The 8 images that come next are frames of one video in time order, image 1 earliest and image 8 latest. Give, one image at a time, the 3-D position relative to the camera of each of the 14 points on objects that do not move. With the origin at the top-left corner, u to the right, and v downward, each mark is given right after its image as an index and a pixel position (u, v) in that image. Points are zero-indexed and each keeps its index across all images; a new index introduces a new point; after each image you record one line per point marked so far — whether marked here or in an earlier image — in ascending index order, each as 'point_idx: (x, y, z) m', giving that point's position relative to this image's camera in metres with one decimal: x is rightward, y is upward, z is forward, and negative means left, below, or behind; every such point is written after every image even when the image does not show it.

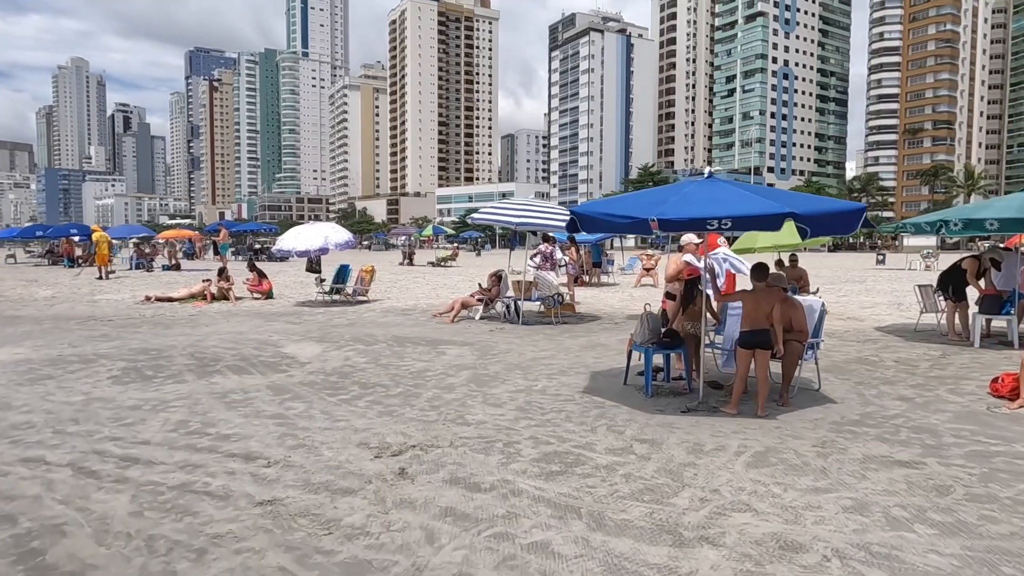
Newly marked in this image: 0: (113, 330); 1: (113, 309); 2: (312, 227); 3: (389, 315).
0: (-6.5, -0.7, +10.9) m
1: (-8.5, -0.5, +13.9) m
2: (-4.2, +1.3, +13.7) m
3: (-2.4, -0.5, +12.8) m
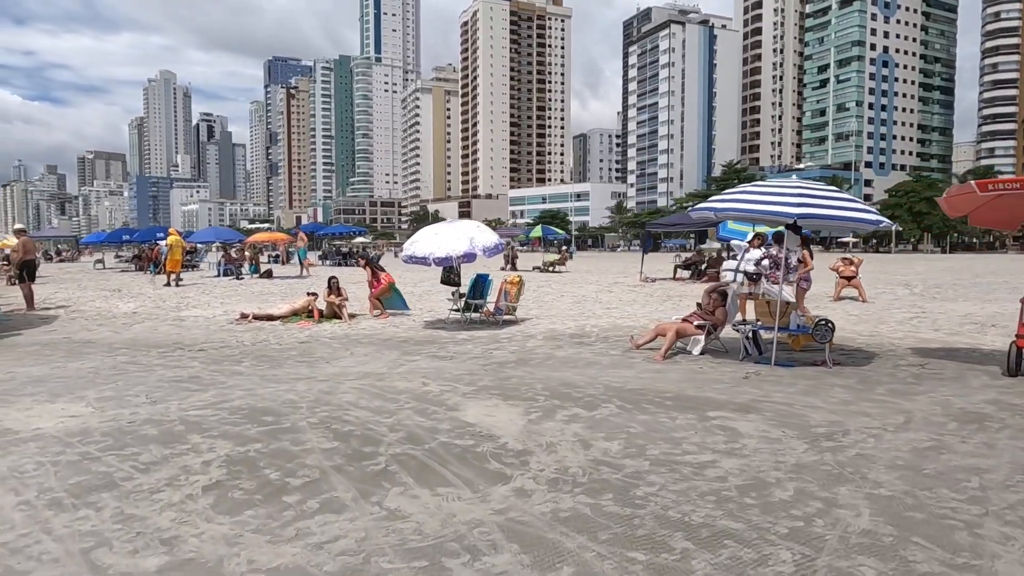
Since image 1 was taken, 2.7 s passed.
0: (-3.6, -1.0, +7.9) m
1: (-5.3, -0.7, +11.1) m
2: (-1.0, +1.0, +10.4) m
3: (+0.7, -0.8, +9.3) m
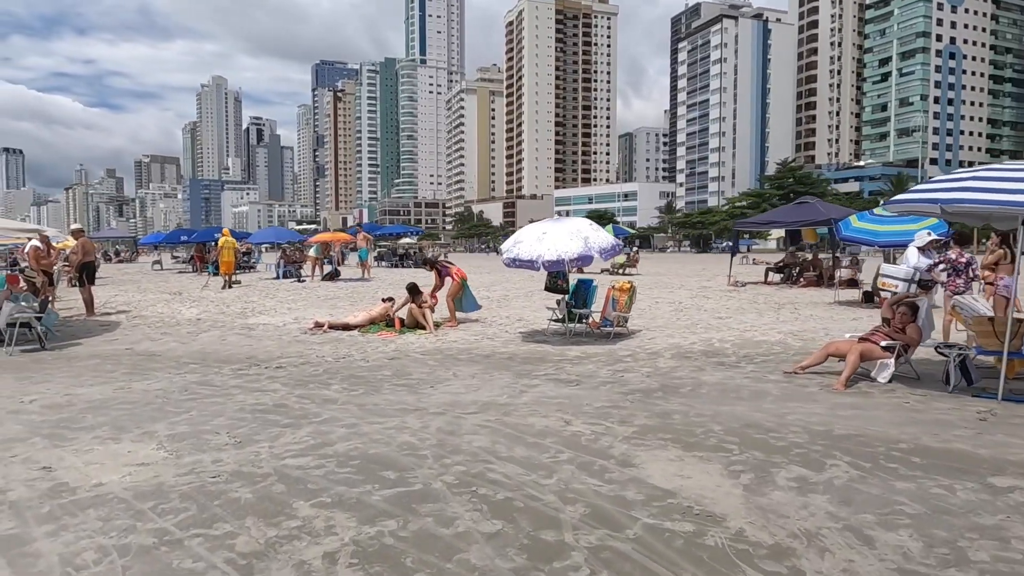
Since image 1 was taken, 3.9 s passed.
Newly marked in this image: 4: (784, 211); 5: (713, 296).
0: (-2.1, -1.1, +6.6) m
1: (-3.6, -0.8, +9.9) m
2: (+0.6, +0.9, +9.0) m
3: (+2.2, -0.9, +7.8) m
4: (+7.8, +2.2, +19.1) m
5: (+4.9, -0.2, +16.0) m
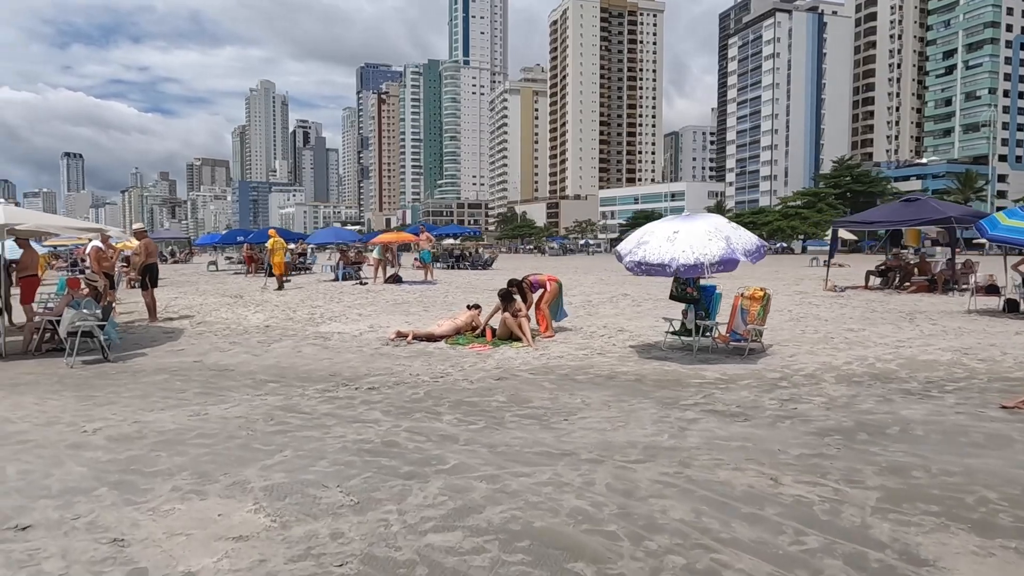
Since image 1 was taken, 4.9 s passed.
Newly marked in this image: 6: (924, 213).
0: (-0.9, -1.2, +5.4) m
1: (-2.2, -0.9, +8.8) m
2: (+2.1, +0.8, +7.6) m
3: (+3.6, -1.0, +6.3) m
4: (+9.9, +2.1, +17.3) m
5: (+6.7, -0.3, +14.4) m
6: (+10.5, +1.9, +16.7) m
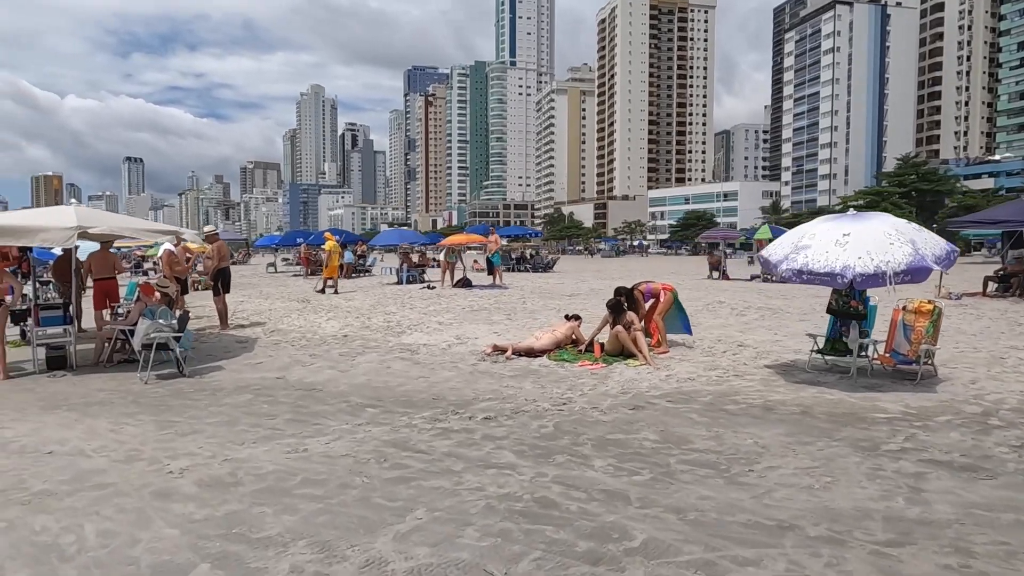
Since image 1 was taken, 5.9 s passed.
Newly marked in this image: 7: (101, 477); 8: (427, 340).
0: (+0.3, -1.3, +4.4) m
1: (-0.8, -1.0, +7.8) m
2: (+3.4, +0.6, +6.3) m
3: (+4.8, -1.2, +4.9) m
4: (+11.8, +1.9, +15.5) m
5: (+8.5, -0.5, +12.8) m
6: (+12.3, +1.7, +14.9) m
7: (-2.9, -1.3, +4.6) m
8: (-1.3, -0.8, +10.2) m
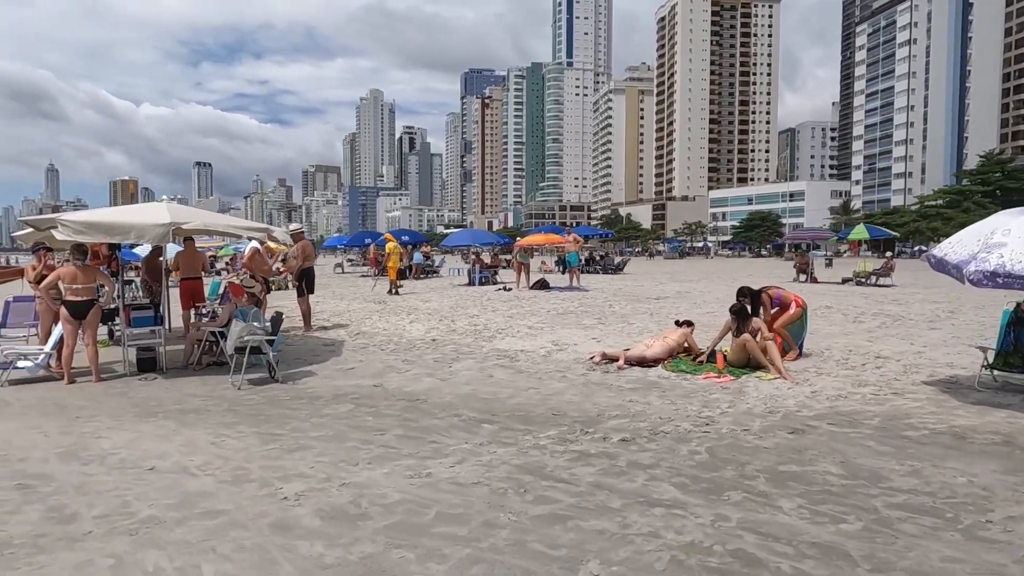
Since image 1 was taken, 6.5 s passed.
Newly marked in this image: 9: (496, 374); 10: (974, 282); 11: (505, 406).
0: (+1.3, -1.3, +3.6) m
1: (+0.5, -1.0, +7.1) m
2: (+4.5, +0.6, +5.3) m
3: (+5.8, -1.2, +3.8) m
4: (+13.7, +1.8, +13.7) m
5: (+10.1, -0.6, +11.3) m
6: (+14.2, +1.6, +13.1) m
7: (-1.9, -1.3, +4.1) m
8: (+0.2, -0.8, +9.5) m
9: (-0.2, -1.0, +7.8) m
10: (+3.8, 0.0, +5.4) m
11: (-0.1, -1.1, +6.3) m
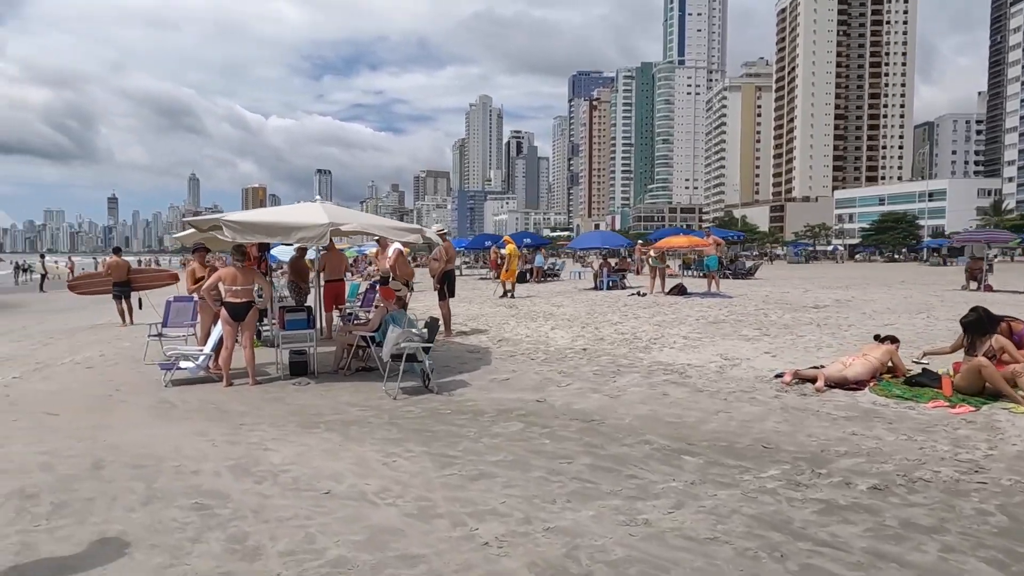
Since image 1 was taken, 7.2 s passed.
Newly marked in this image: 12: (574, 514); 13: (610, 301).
0: (+2.5, -1.4, +2.5) m
1: (+2.2, -1.1, +6.1) m
2: (+6.0, +0.5, +3.7) m
3: (+7.0, -1.3, +2.0) m
4: (+16.3, +1.5, +10.6) m
5: (+12.4, -0.8, +8.8) m
6: (+16.7, +1.3, +9.9) m
7: (-0.6, -1.4, +3.5) m
8: (+2.3, -0.9, +8.6) m
9: (+1.6, -1.1, +6.9) m
10: (+5.2, -0.1, +3.9) m
11: (+1.5, -1.2, +5.5) m
12: (+0.4, -1.3, +3.9) m
13: (+2.4, -0.4, +15.9) m
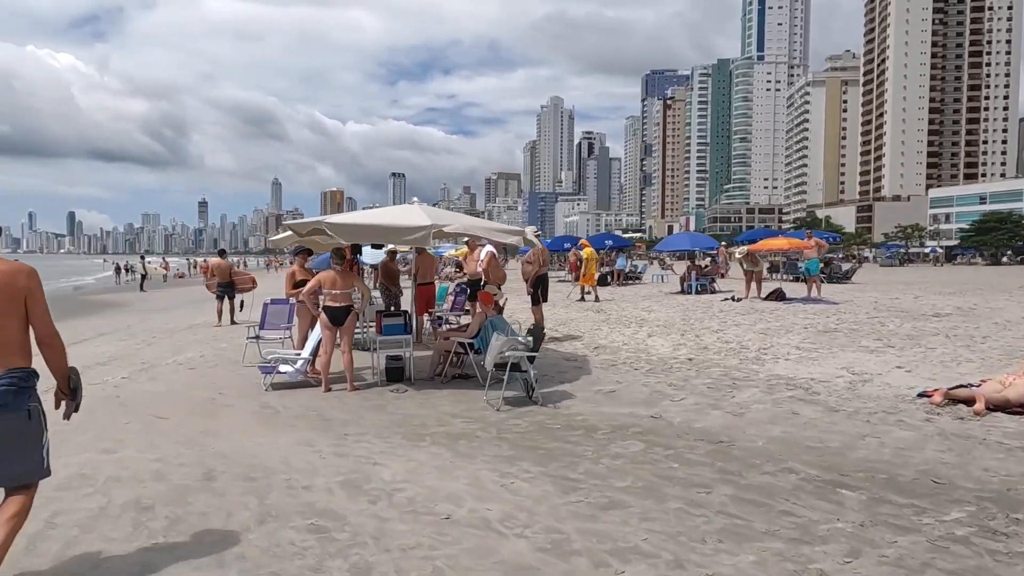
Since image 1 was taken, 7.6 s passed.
0: (+3.1, -1.5, +1.8) m
1: (+3.2, -1.2, +5.4) m
2: (+6.7, +0.4, +2.6) m
3: (+7.5, -1.4, +0.8) m
4: (+17.7, +1.3, +8.4) m
5: (+13.6, -1.0, +7.0) m
6: (+18.0, +1.1, +7.7) m
7: (+0.1, -1.4, +3.1) m
8: (+3.5, -1.0, +7.9) m
9: (+2.7, -1.2, +6.2) m
10: (+6.0, -0.2, +2.9) m
11: (+2.4, -1.3, +4.8) m
12: (+1.1, -1.4, +3.4) m
13: (+4.4, -0.5, +15.1) m
